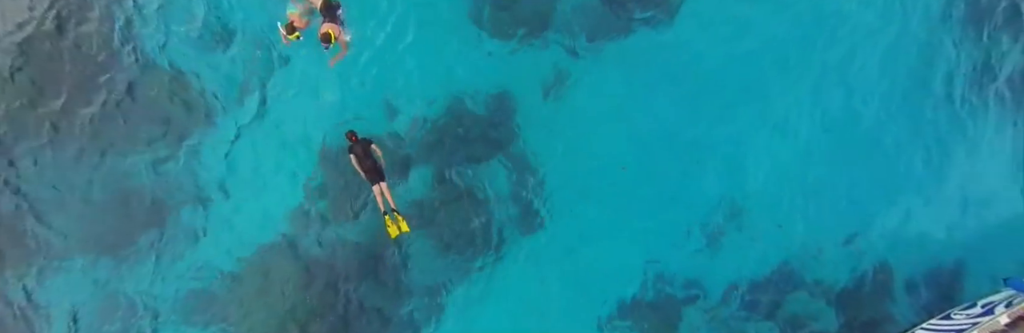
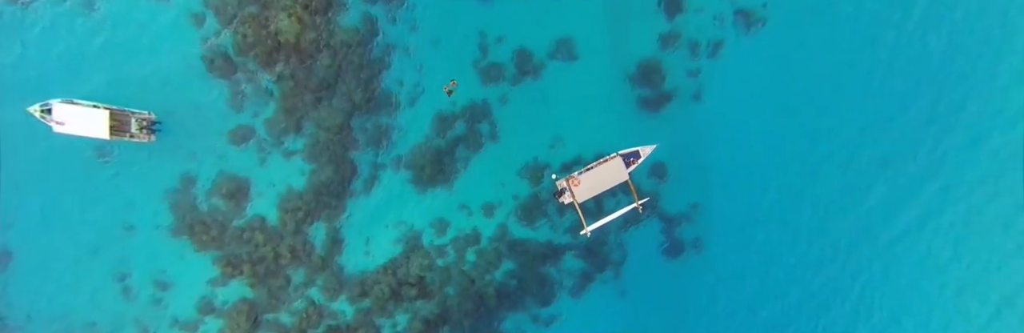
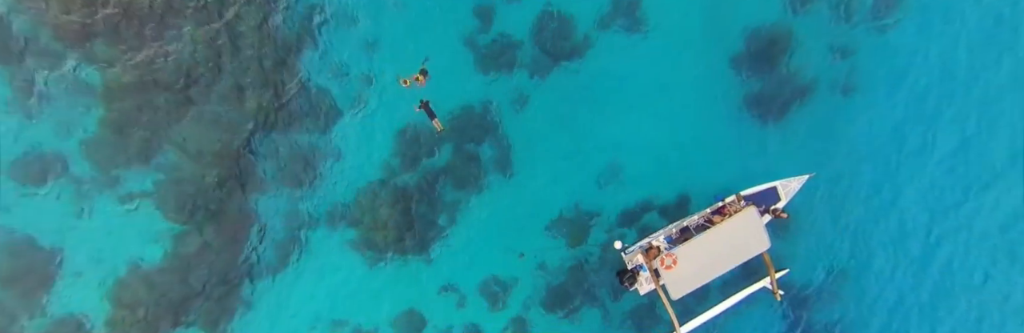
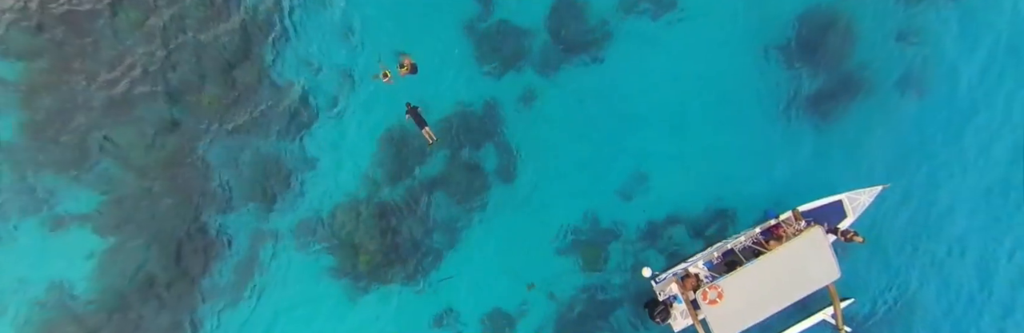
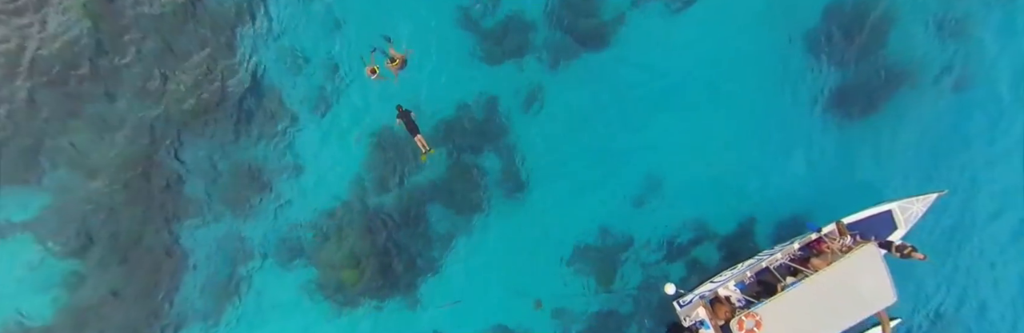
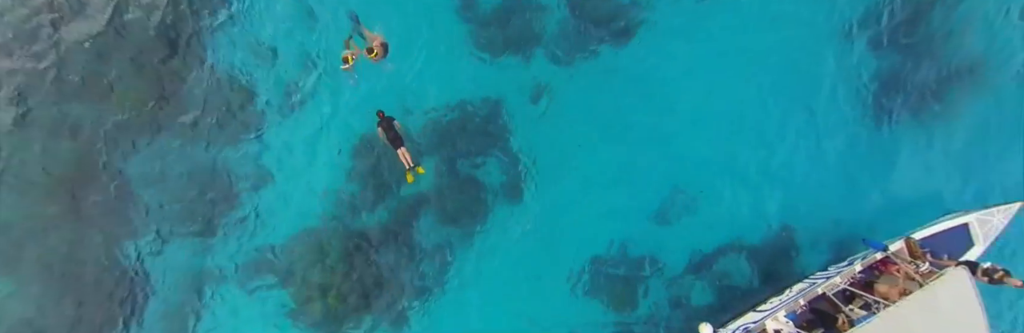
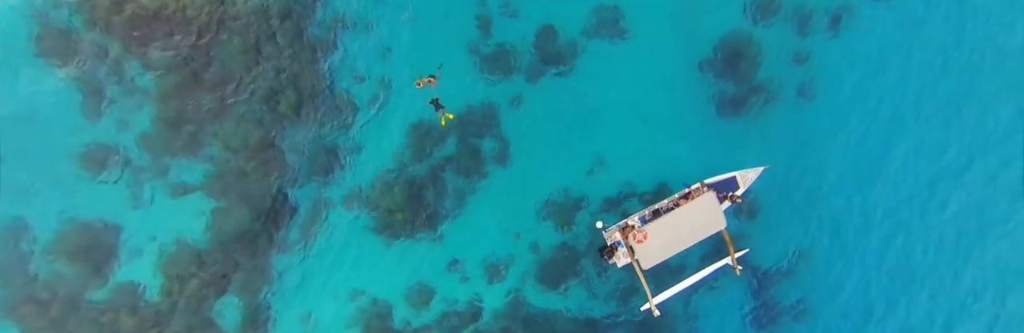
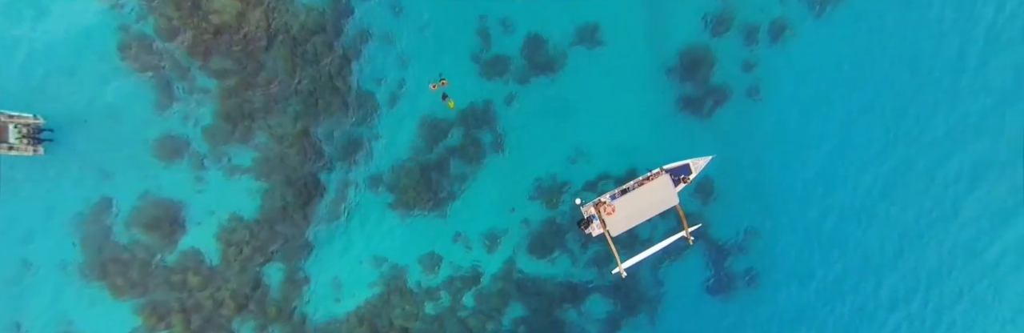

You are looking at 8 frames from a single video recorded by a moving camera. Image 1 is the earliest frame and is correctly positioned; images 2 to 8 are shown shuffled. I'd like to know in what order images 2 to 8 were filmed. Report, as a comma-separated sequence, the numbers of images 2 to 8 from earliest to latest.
6, 5, 4, 3, 7, 8, 2
